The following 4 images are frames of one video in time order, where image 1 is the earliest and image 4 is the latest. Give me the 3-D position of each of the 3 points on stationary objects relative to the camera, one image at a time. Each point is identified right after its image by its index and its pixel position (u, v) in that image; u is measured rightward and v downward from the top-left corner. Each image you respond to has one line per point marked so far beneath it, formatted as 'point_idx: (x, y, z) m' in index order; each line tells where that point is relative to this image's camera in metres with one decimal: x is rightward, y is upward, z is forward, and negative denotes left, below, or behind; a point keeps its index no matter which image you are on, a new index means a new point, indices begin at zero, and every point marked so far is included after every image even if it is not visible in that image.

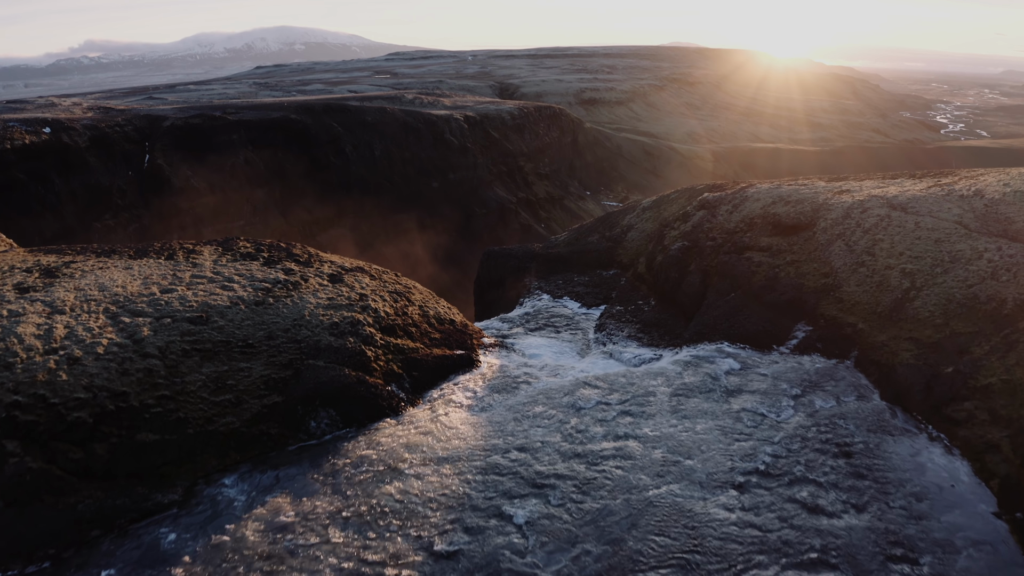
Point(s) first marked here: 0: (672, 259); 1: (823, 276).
0: (+3.3, +0.7, +14.1) m
1: (+5.4, +0.2, +11.8) m
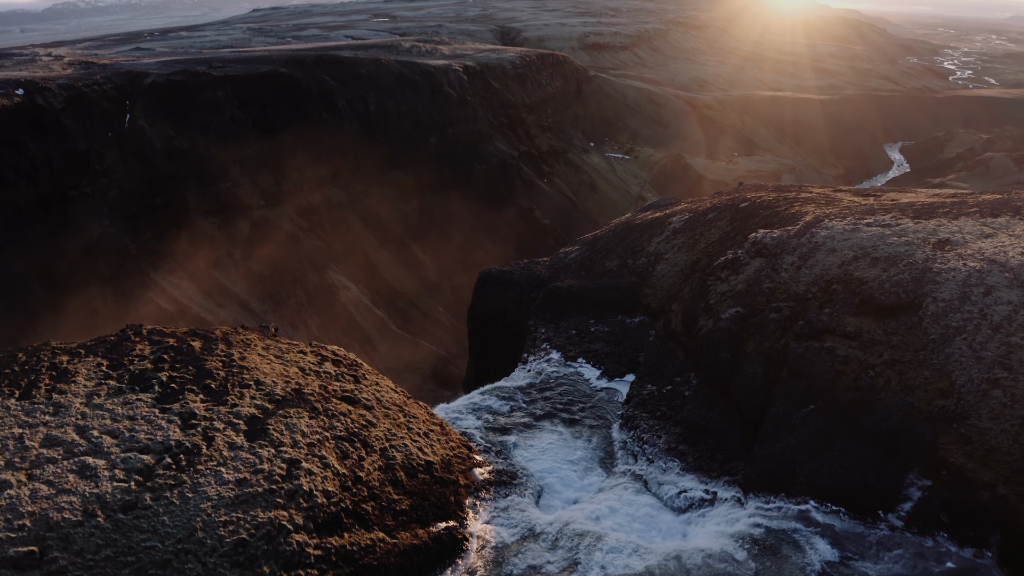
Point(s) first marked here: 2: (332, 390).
0: (+3.4, -0.7, +11.0) m
1: (+5.4, -1.3, +8.7) m
2: (-2.3, -1.3, +8.5) m
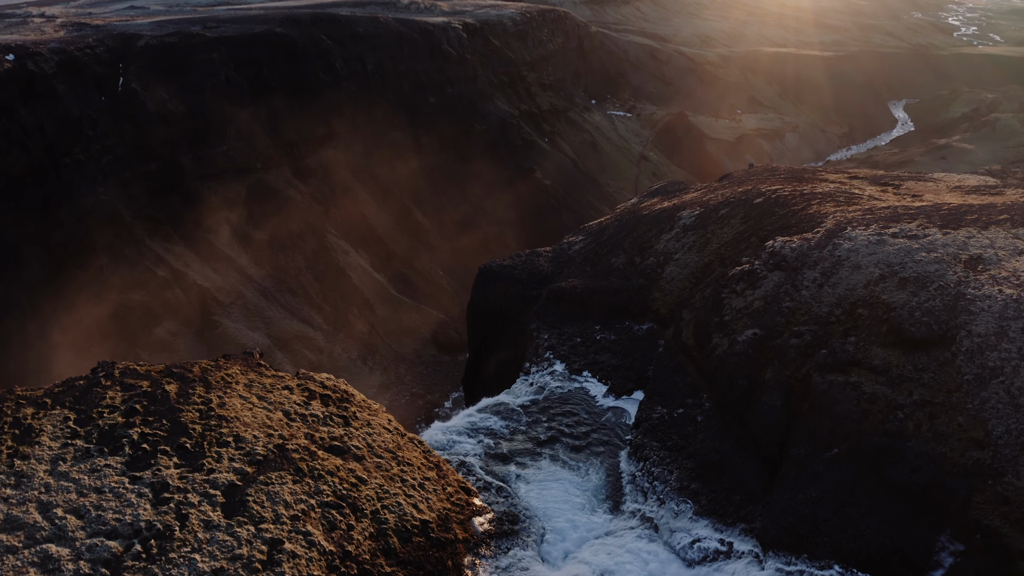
0: (+3.4, -1.1, +10.4) m
1: (+5.4, -1.8, +8.1) m
2: (-2.2, -1.8, +7.9) m
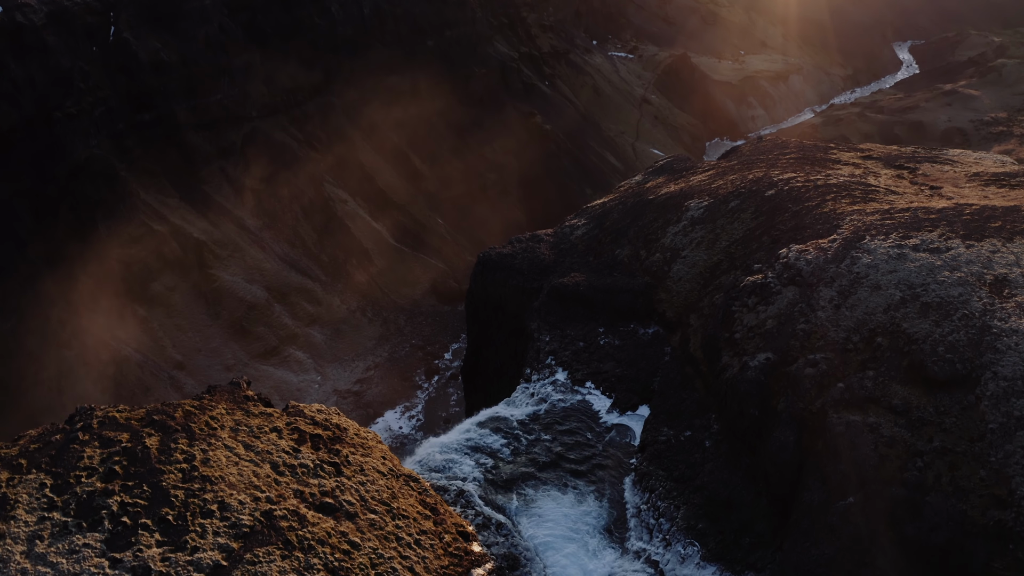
0: (+3.4, -1.5, +9.9) m
1: (+5.4, -2.4, +7.8) m
2: (-2.2, -2.3, +7.6) m
